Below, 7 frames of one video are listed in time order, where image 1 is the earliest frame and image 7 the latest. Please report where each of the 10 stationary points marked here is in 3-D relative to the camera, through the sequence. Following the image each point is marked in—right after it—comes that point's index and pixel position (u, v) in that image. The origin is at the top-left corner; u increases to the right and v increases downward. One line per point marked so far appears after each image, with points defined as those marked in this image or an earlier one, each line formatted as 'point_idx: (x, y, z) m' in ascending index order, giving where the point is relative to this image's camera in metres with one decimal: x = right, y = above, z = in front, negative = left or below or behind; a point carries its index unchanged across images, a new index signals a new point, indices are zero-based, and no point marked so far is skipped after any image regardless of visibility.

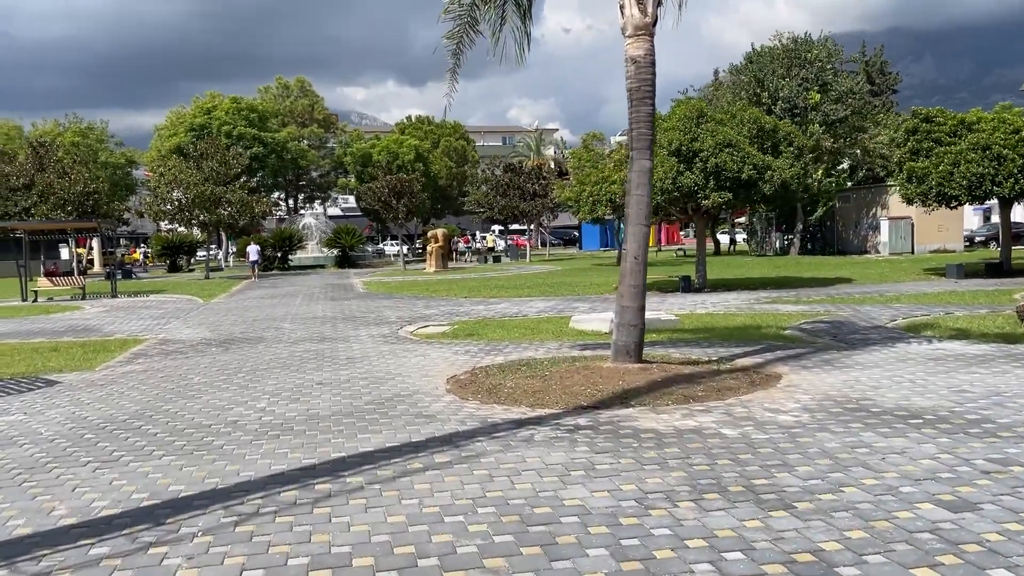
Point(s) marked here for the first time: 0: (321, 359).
0: (-2.8, -1.0, +12.0) m
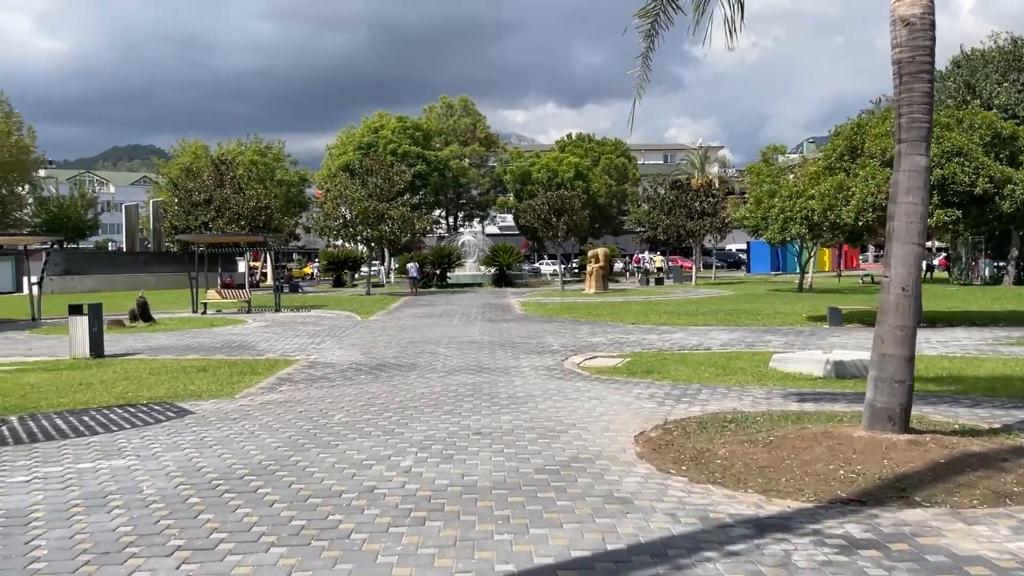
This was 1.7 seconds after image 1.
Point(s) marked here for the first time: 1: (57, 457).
0: (-0.4, -1.4, +10.2) m
1: (-4.0, -1.5, +7.3) m
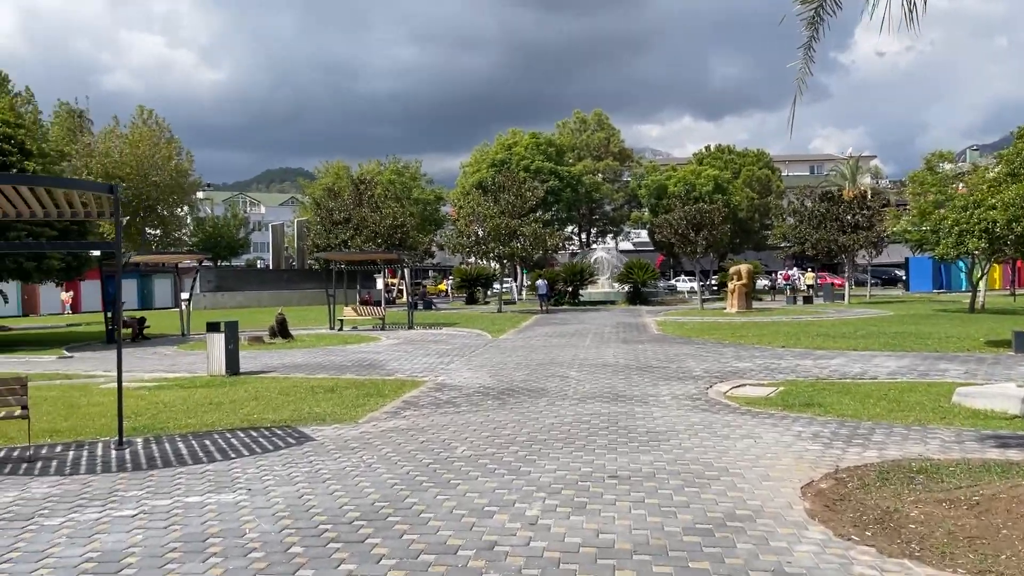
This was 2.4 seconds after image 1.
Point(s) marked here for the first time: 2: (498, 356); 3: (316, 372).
0: (+1.2, -1.6, +9.3) m
1: (-2.9, -1.7, +6.9) m
2: (-0.3, -1.5, +18.4) m
3: (-3.9, -1.7, +16.4) m
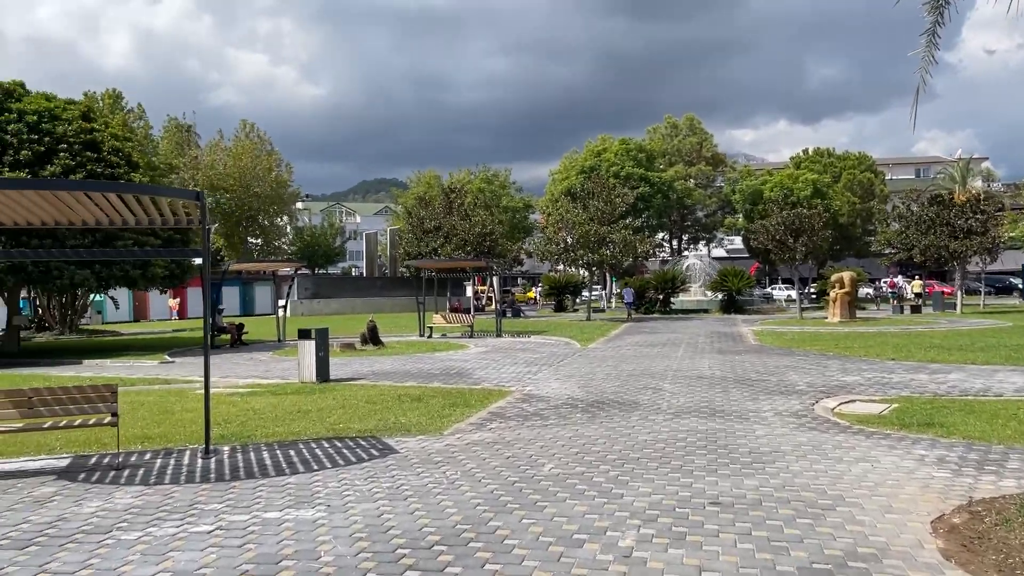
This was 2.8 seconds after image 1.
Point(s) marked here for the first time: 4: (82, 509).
0: (+2.1, -1.7, +8.6) m
1: (-2.2, -1.7, +6.7) m
2: (+1.6, -1.7, +17.8) m
3: (-2.1, -1.8, +16.2) m
4: (-3.4, -1.7, +6.5) m
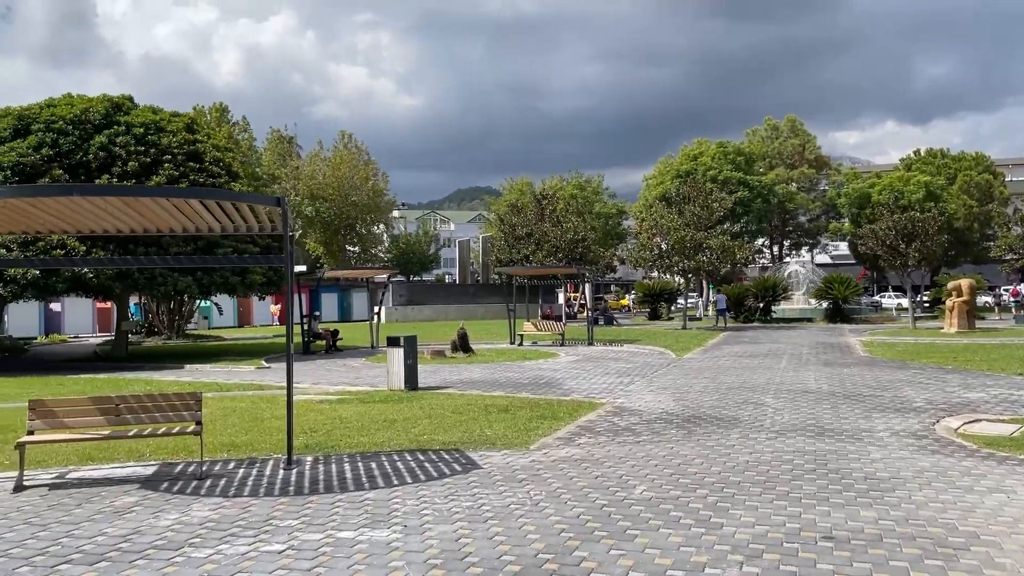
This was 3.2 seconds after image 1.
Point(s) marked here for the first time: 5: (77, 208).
0: (+3.0, -1.8, +7.9) m
1: (-1.5, -1.8, +6.5) m
2: (+3.5, -1.8, +17.1) m
3: (-0.4, -1.9, +15.9) m
4: (-2.7, -1.8, +6.4) m
5: (-3.8, +0.7, +7.2) m
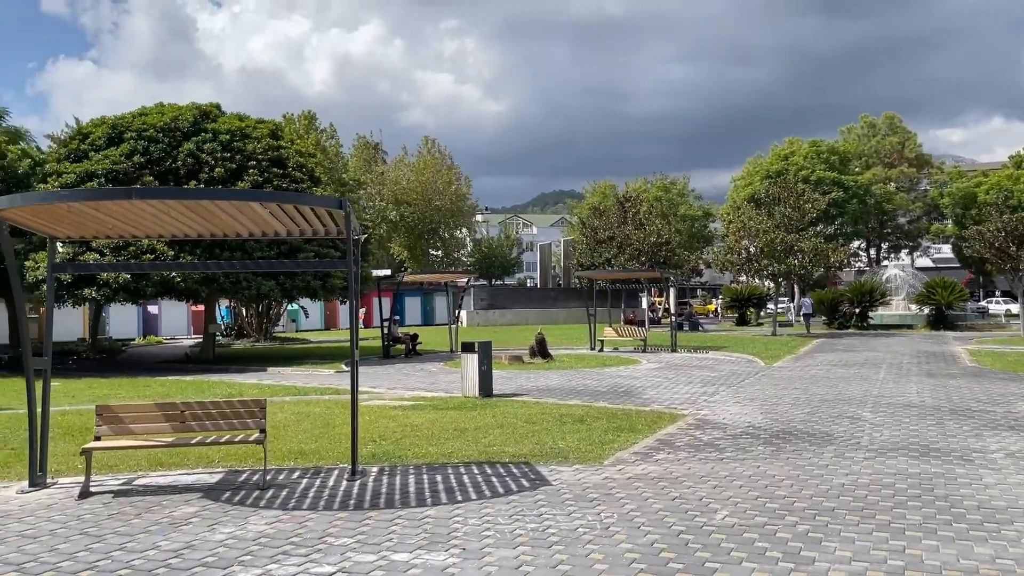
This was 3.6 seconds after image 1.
0: (+3.6, -1.8, +7.1) m
1: (-1.0, -1.8, +6.1) m
2: (+5.1, -1.9, +16.2) m
3: (+1.1, -2.0, +15.4) m
4: (-2.2, -1.9, +6.2) m
5: (-3.2, +0.7, +7.2) m
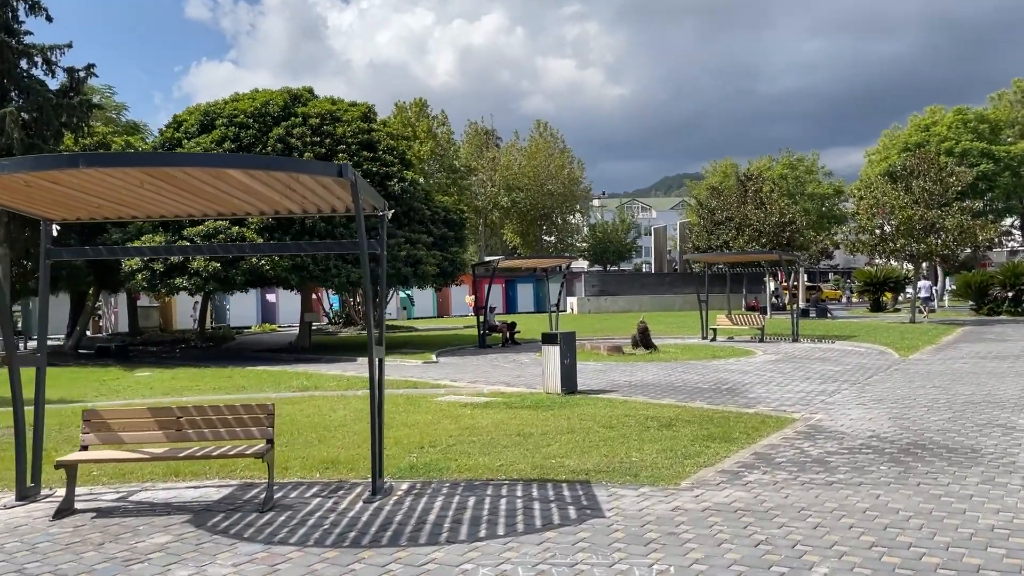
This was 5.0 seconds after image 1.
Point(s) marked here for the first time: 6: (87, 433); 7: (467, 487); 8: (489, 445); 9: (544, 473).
0: (+3.8, -1.7, +5.1) m
1: (-0.9, -1.8, +4.8) m
2: (+6.6, -1.6, +13.9) m
3: (+2.5, -1.8, +13.7) m
4: (-2.1, -1.8, +5.1) m
5: (-3.0, +0.8, +6.1) m
6: (-3.5, -1.2, +6.9) m
7: (-0.4, -1.8, +7.5) m
8: (-0.3, -1.8, +9.6) m
9: (+0.3, -1.8, +8.1) m
